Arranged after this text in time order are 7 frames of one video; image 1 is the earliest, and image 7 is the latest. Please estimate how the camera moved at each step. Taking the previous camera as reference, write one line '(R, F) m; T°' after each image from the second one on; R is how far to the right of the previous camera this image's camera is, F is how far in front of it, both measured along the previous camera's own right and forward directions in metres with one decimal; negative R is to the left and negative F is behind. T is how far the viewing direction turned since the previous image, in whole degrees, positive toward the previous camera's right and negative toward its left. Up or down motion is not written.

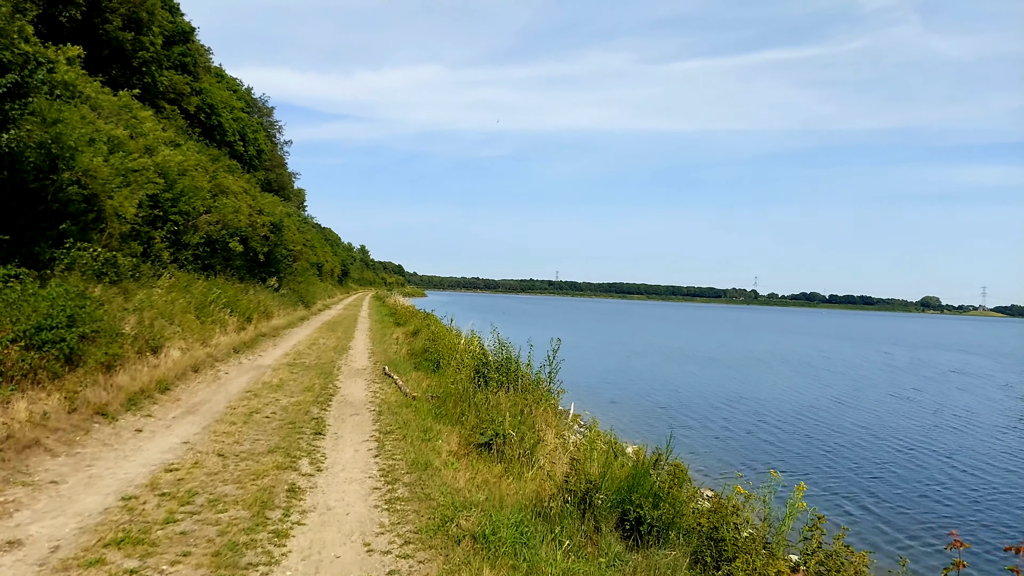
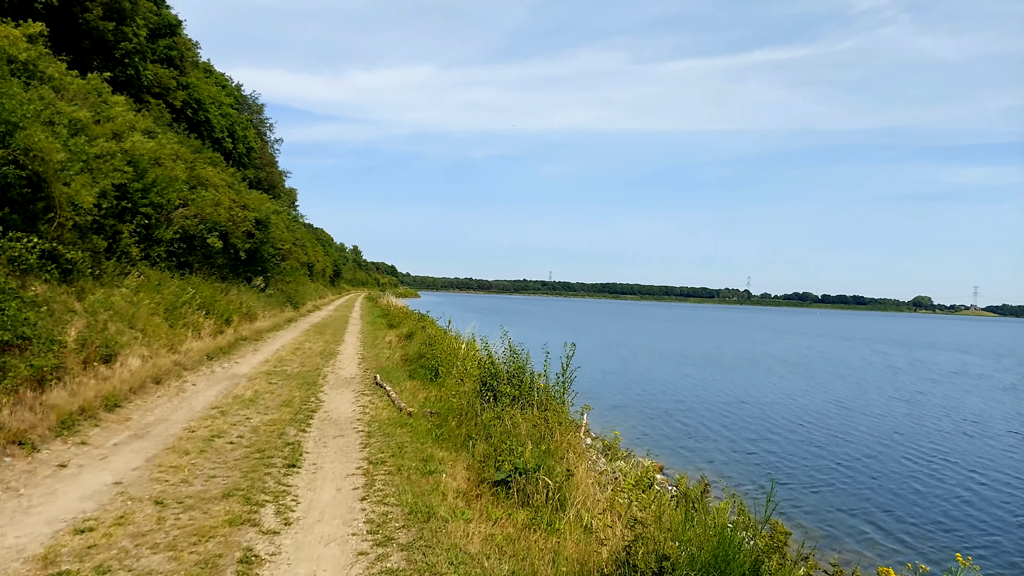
(-0.3, +1.5) m; +1°
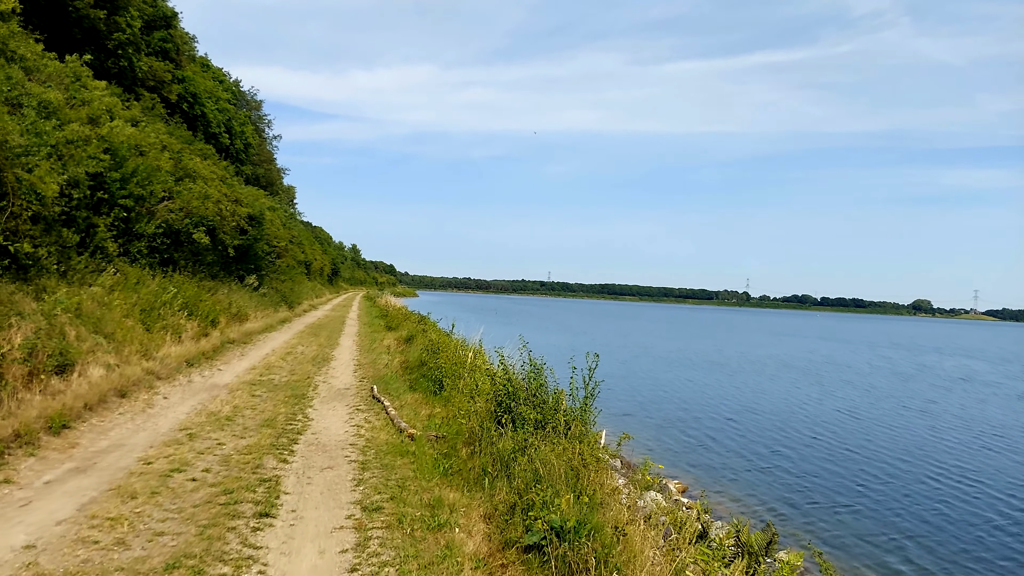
(-0.3, +1.3) m; 0°
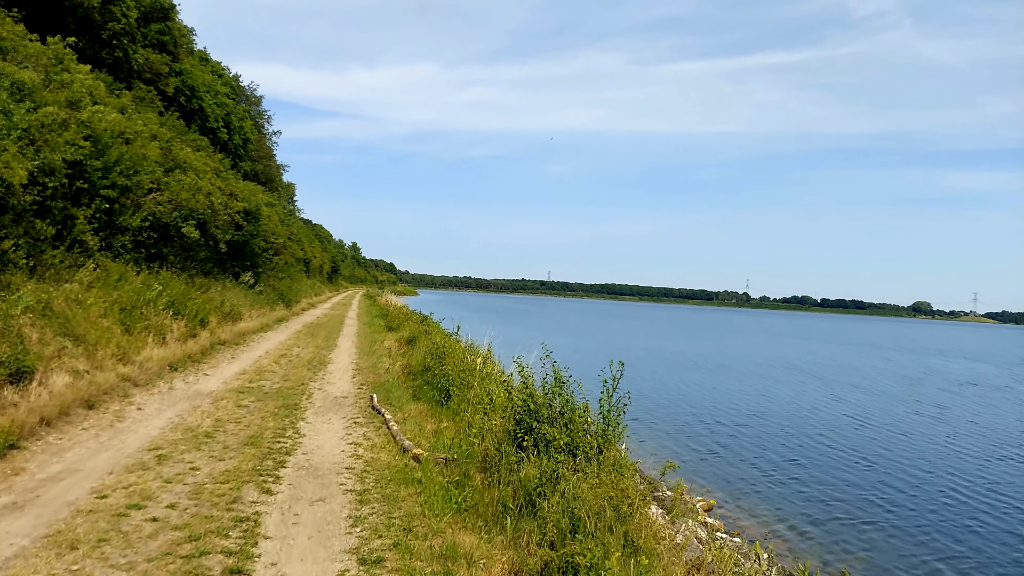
(-0.2, +1.0) m; 0°
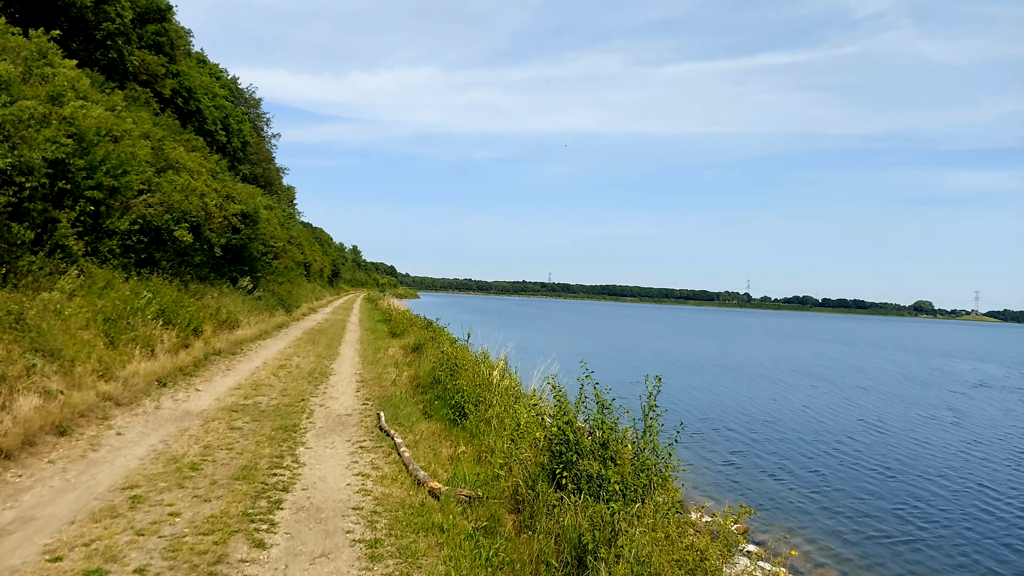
(-0.3, +0.9) m; 0°
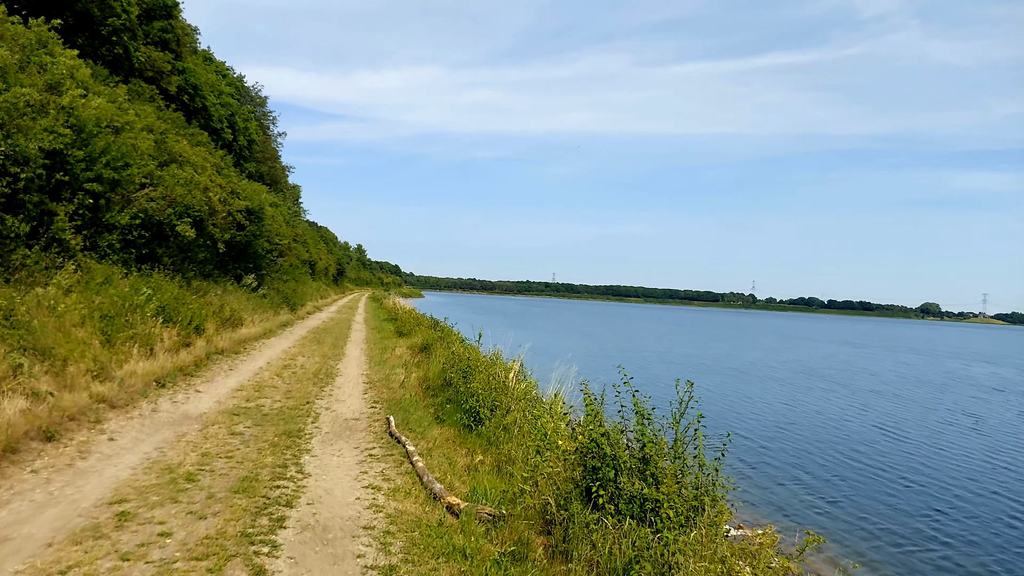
(-0.2, +0.5) m; 0°
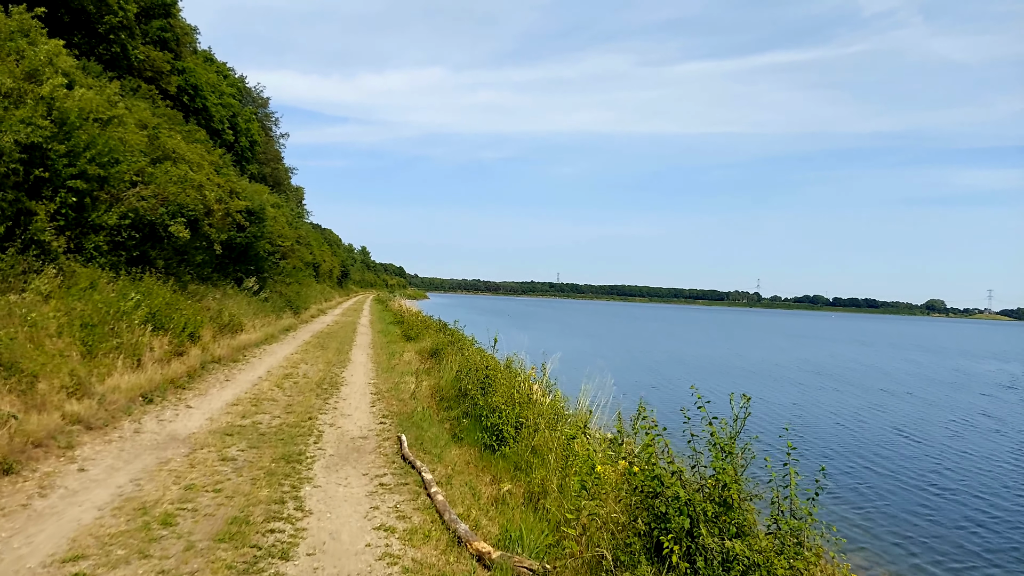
(-0.3, +1.0) m; 0°
